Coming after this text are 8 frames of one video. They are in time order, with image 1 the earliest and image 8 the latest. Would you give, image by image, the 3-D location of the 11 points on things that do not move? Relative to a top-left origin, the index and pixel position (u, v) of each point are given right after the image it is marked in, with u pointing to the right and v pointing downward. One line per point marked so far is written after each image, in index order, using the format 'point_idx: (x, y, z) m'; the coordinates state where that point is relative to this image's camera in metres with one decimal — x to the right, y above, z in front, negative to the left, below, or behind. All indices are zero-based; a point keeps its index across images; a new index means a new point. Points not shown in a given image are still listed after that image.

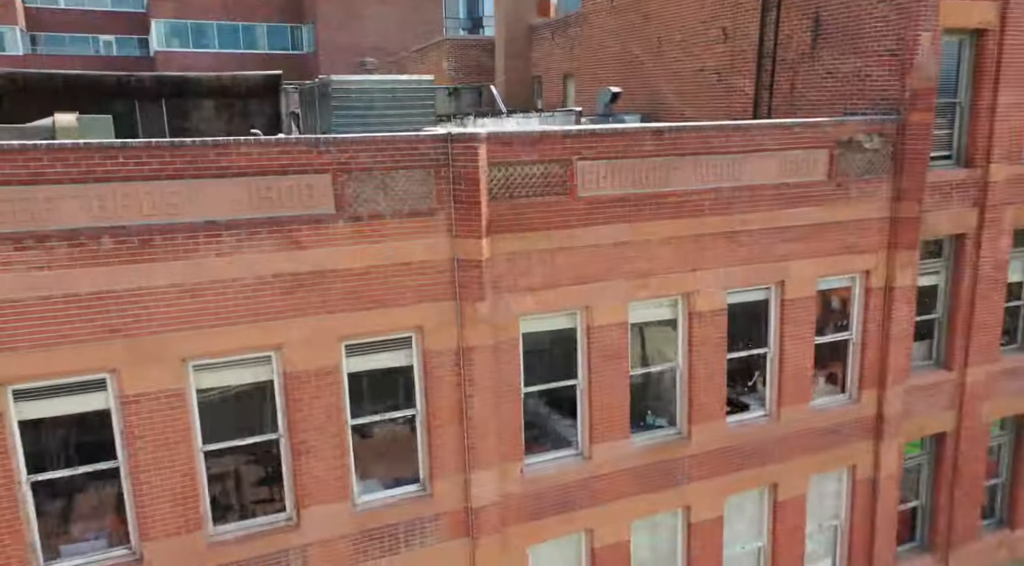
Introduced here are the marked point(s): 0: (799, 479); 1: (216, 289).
0: (+4.0, -2.7, +11.6) m
1: (-2.8, 0.0, +7.8) m
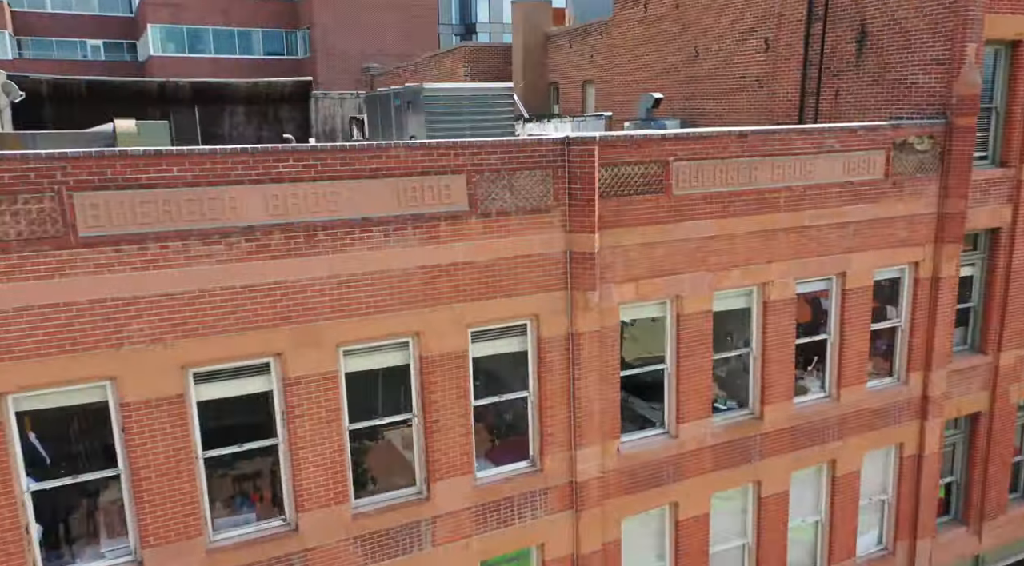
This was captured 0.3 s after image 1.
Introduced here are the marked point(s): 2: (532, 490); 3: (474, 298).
0: (+5.1, -2.6, +12.6) m
1: (-1.5, 0.0, +8.5) m
2: (+0.2, -2.5, +10.0) m
3: (-0.4, -0.2, +9.1) m
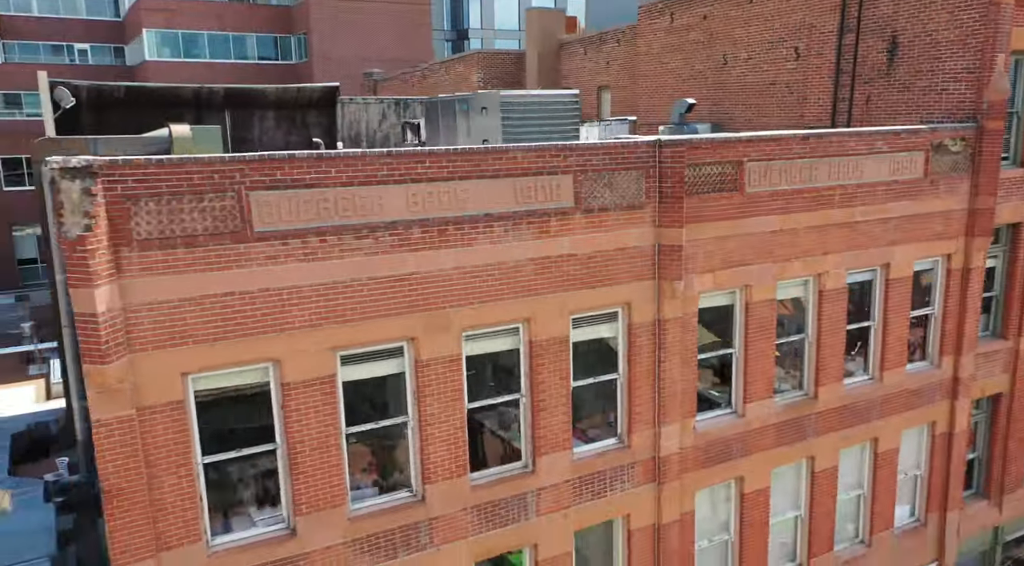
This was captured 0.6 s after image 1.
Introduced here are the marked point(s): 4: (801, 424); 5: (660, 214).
0: (+6.2, -2.4, +13.7) m
1: (-0.3, +0.1, +9.3) m
2: (+1.4, -2.3, +10.8) m
3: (+0.8, 0.0, +10.0) m
4: (+4.3, -2.1, +12.5) m
5: (+1.8, +0.8, +10.3) m
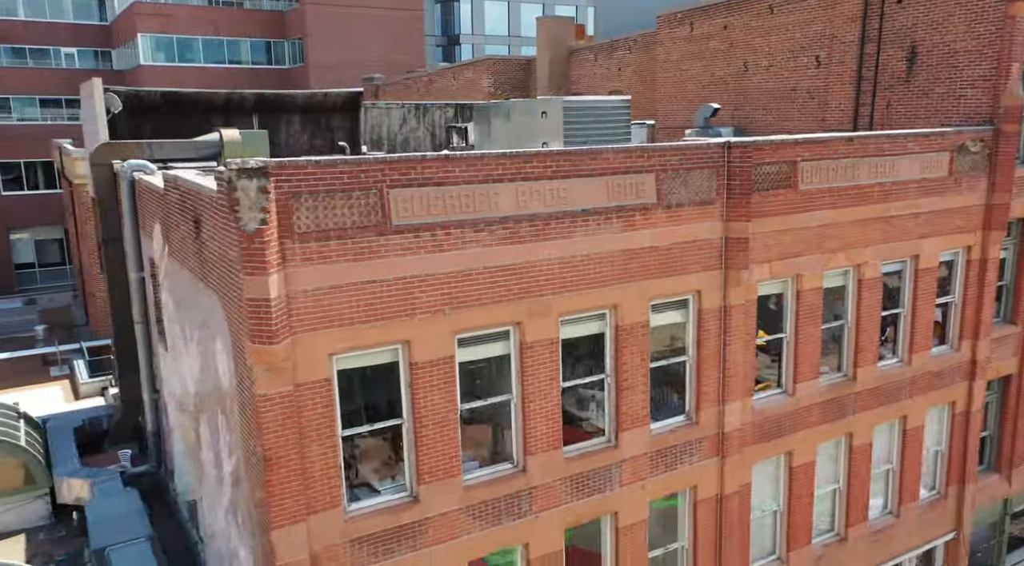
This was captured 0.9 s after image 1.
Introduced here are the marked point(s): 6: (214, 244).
0: (+7.2, -2.3, +14.8) m
1: (+0.9, +0.3, +10.3) m
2: (+2.5, -2.2, +11.8) m
3: (+1.9, +0.1, +10.9) m
4: (+5.3, -1.9, +13.6) m
5: (+2.9, +1.0, +11.3) m
6: (-3.2, +0.5, +9.1) m
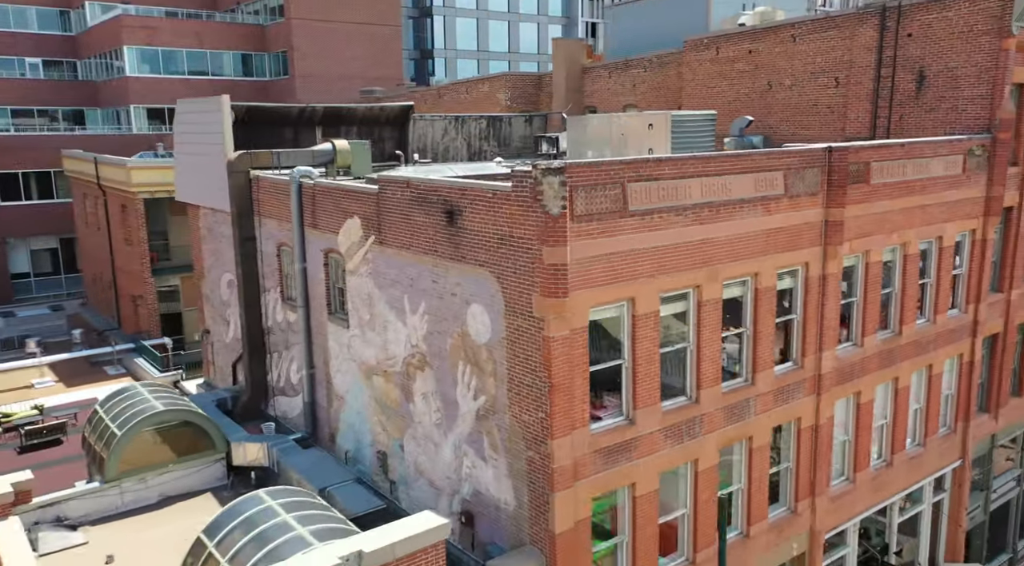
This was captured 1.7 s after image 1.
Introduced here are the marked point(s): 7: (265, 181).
0: (+9.5, -1.7, +18.6) m
1: (+3.6, +0.7, +13.5) m
2: (+5.2, -1.7, +15.2) m
3: (+4.6, +0.6, +14.2) m
4: (+7.7, -1.4, +17.2) m
5: (+5.5, +1.5, +14.7) m
6: (-0.3, +0.8, +11.9) m
7: (-5.4, +2.2, +18.5) m
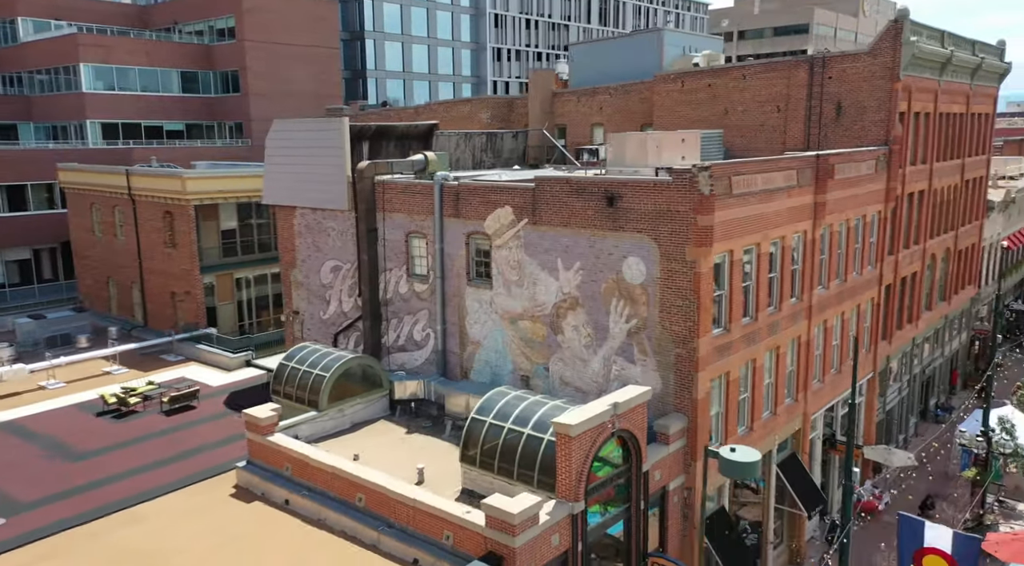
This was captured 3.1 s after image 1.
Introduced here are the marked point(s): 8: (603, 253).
0: (+11.4, -0.6, +27.2) m
1: (+6.6, +1.7, +20.9) m
2: (+7.8, -0.7, +22.9) m
3: (+7.3, +1.6, +21.9) m
4: (+9.9, -0.3, +25.4) m
5: (+8.1, +2.5, +22.6) m
6: (+3.0, +1.7, +18.6) m
7: (-3.3, +2.8, +24.0) m
8: (+2.1, +0.7, +19.6) m
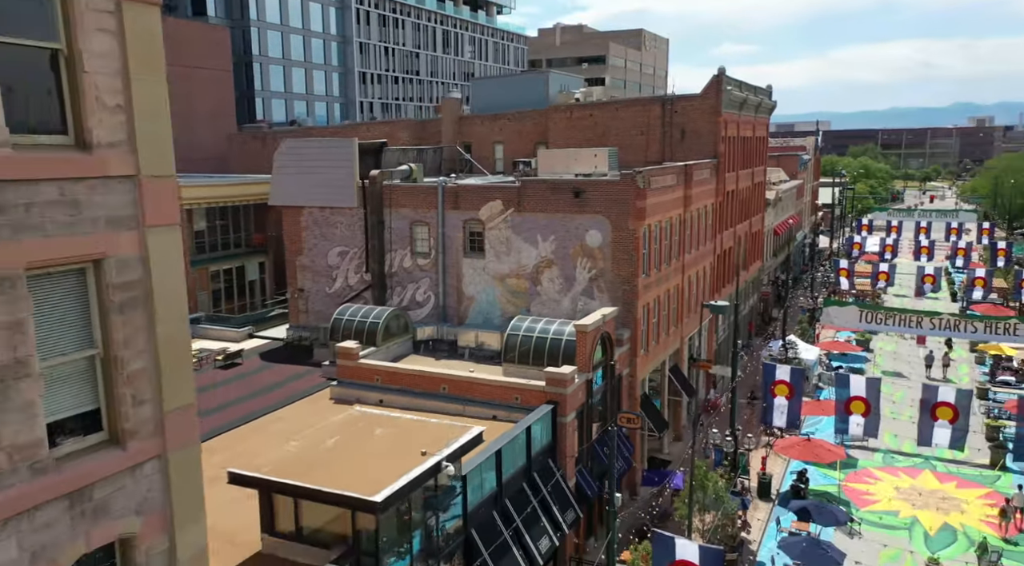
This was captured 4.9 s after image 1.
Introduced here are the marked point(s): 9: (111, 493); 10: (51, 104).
0: (+9.2, +0.8, +39.9) m
1: (+6.0, +3.1, +32.7) m
2: (+6.9, +0.7, +34.9) m
3: (+6.6, +3.0, +33.8) m
4: (+8.2, +1.1, +37.9) m
5: (+7.1, +3.9, +34.7) m
6: (+3.2, +3.0, +29.6) m
7: (-4.4, +3.8, +33.2) m
8: (+2.1, +2.0, +30.3) m
9: (-4.9, -2.6, +10.3) m
10: (-5.2, +2.0, +9.5) m
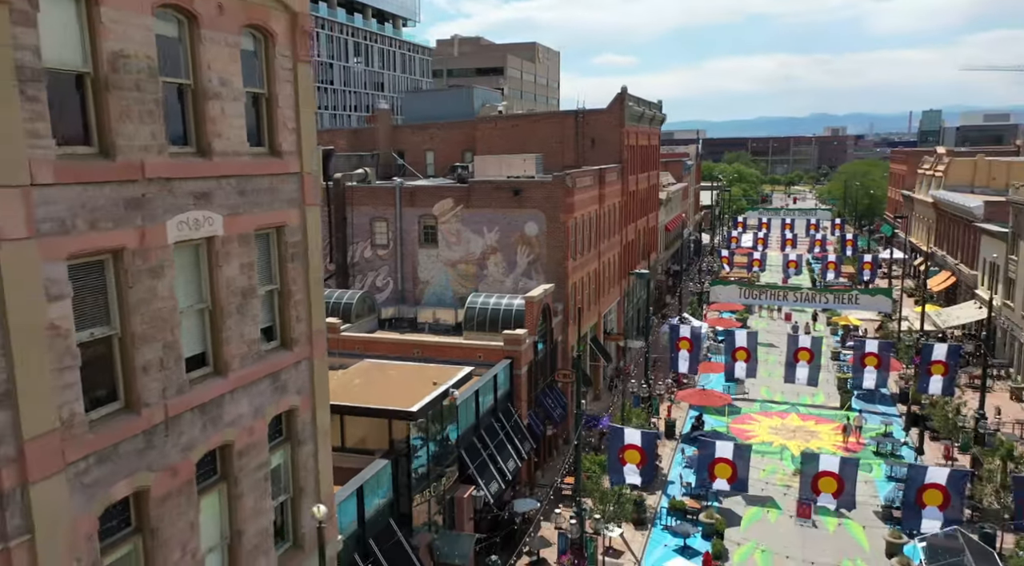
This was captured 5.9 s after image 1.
0: (+5.7, +1.6, +47.2) m
1: (+3.5, +3.9, +39.6) m
2: (+4.1, +1.5, +41.8) m
3: (+3.9, +3.8, +40.7) m
4: (+5.0, +1.9, +45.0) m
5: (+4.3, +4.7, +41.7) m
6: (+1.1, +3.8, +36.1) m
7: (-6.9, +4.3, +38.7) m
8: (-0.1, +2.7, +36.7) m
9: (-4.2, -1.8, +15.9) m
10: (-4.5, +2.8, +15.1) m
